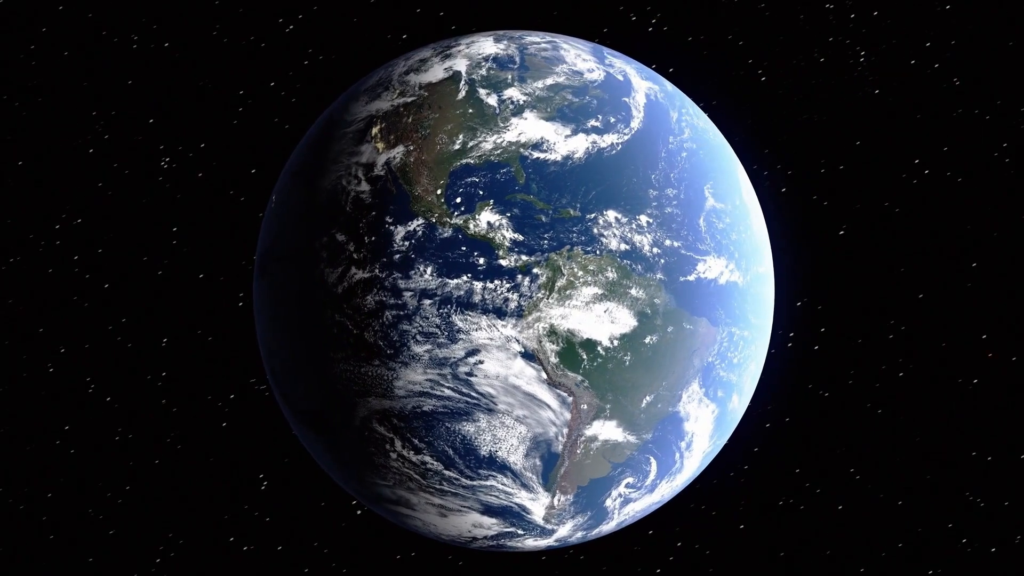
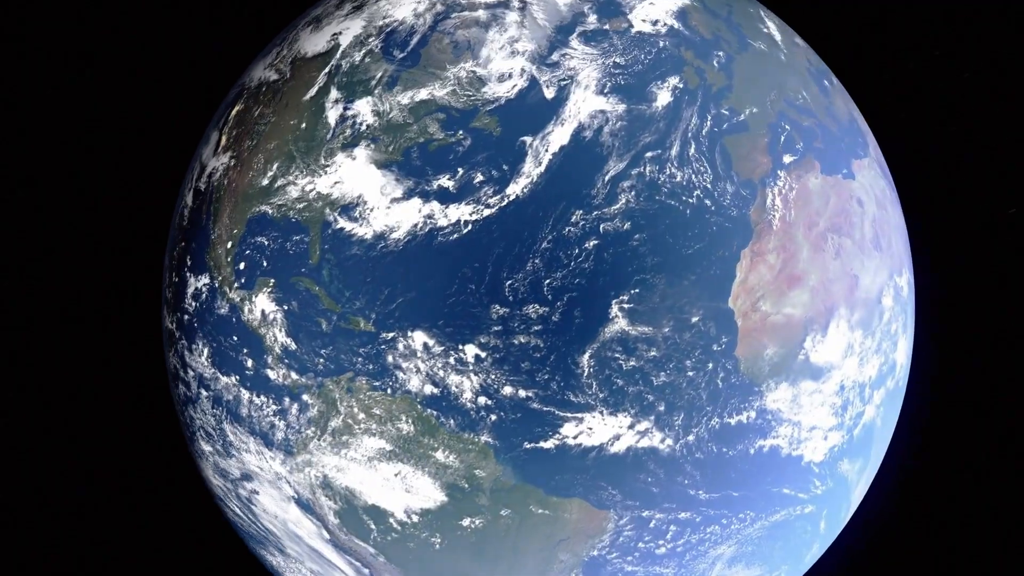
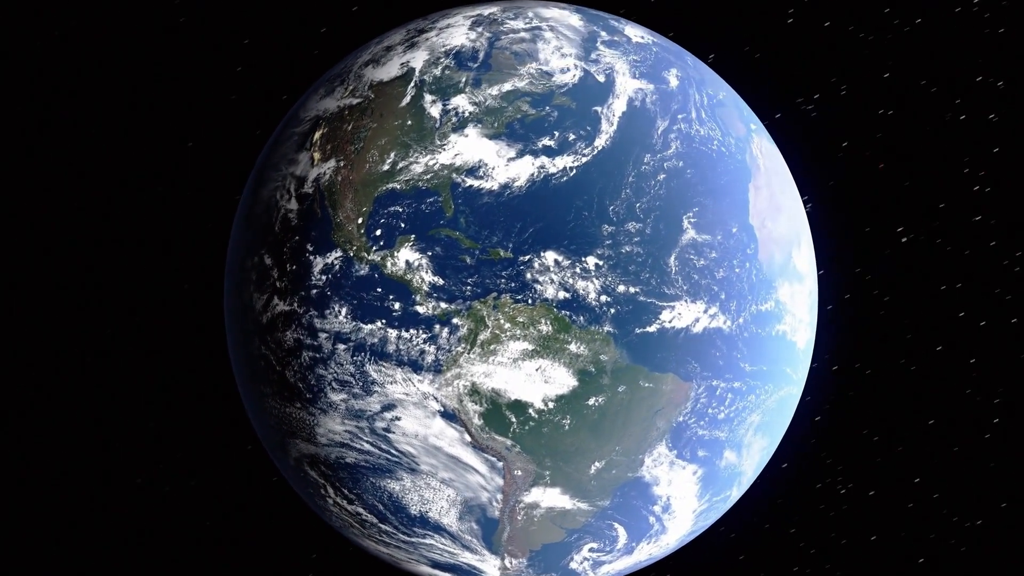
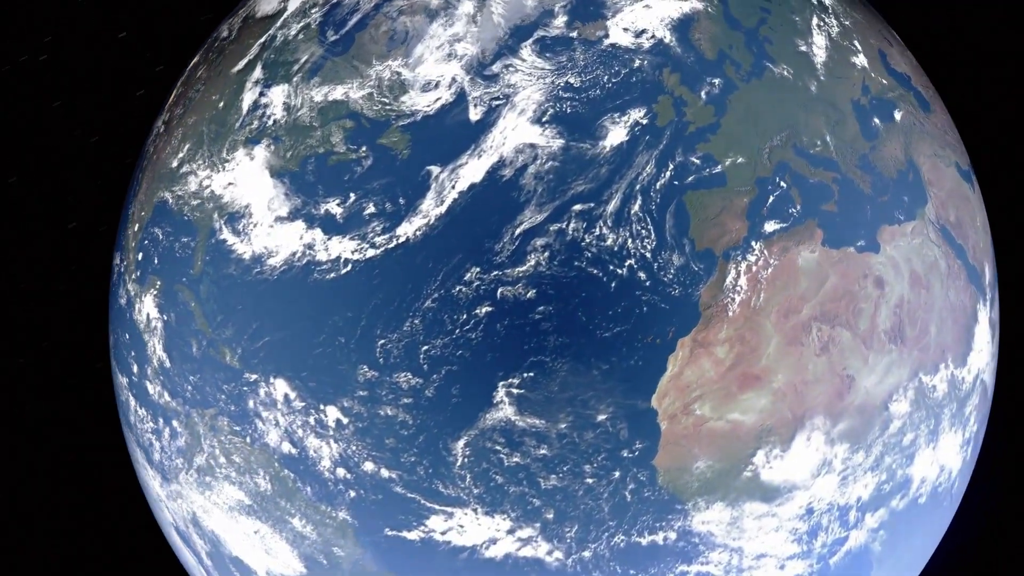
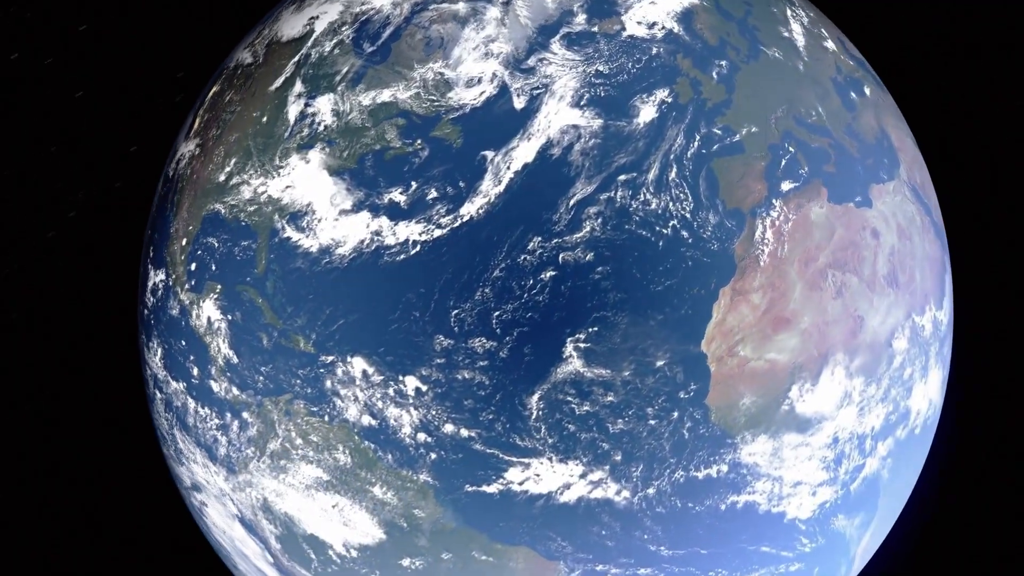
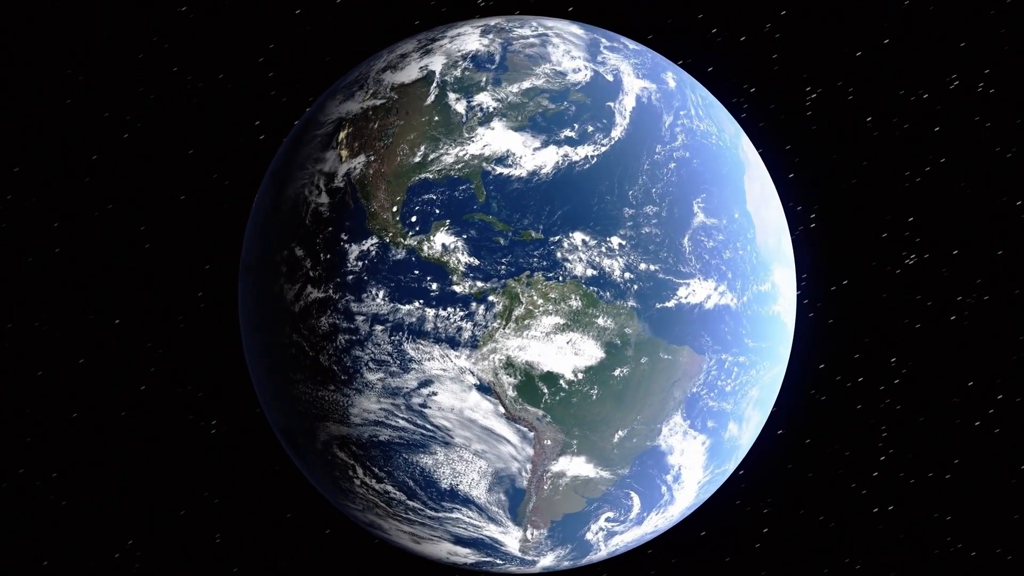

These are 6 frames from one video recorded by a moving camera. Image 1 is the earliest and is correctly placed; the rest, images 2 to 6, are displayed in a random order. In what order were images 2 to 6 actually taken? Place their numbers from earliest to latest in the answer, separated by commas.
6, 3, 2, 5, 4
